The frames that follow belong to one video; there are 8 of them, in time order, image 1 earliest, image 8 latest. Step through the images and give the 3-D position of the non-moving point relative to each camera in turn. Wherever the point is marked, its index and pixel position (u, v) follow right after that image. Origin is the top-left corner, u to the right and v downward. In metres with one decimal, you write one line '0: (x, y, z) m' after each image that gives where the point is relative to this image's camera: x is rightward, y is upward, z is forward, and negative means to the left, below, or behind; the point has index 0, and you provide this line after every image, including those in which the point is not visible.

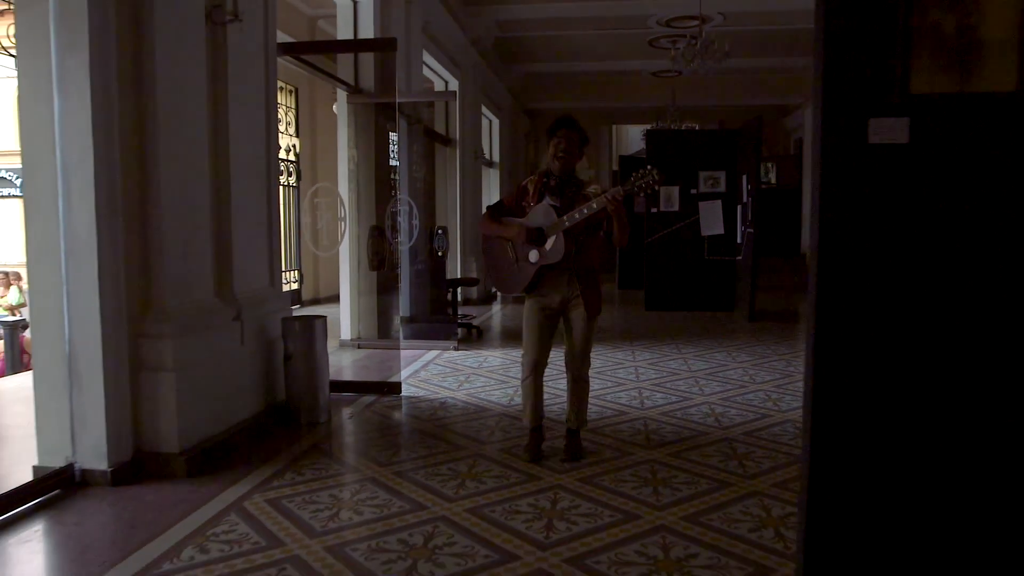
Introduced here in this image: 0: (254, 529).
0: (-0.9, -0.9, +3.1) m
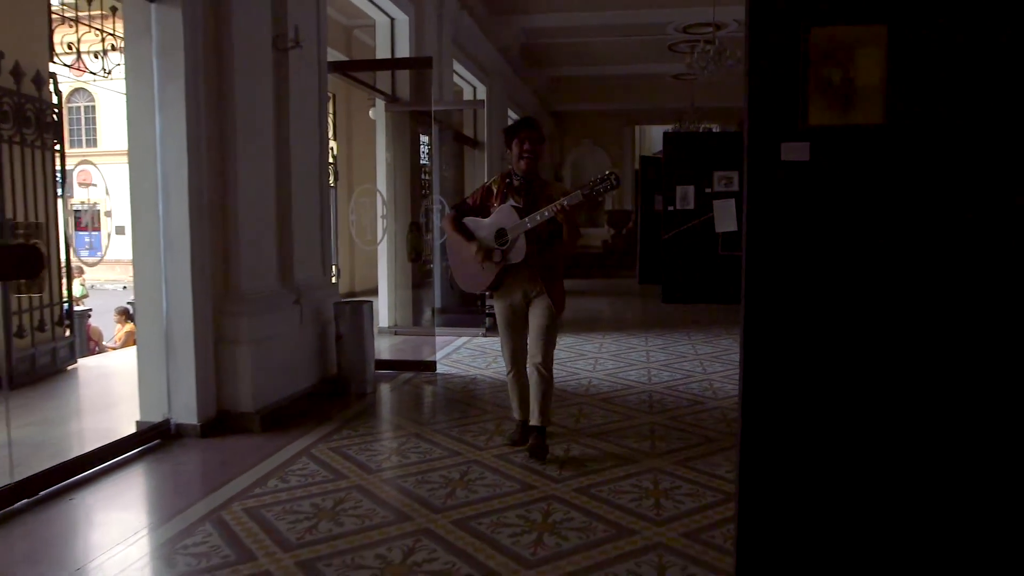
0: (-0.9, -0.8, +3.8) m
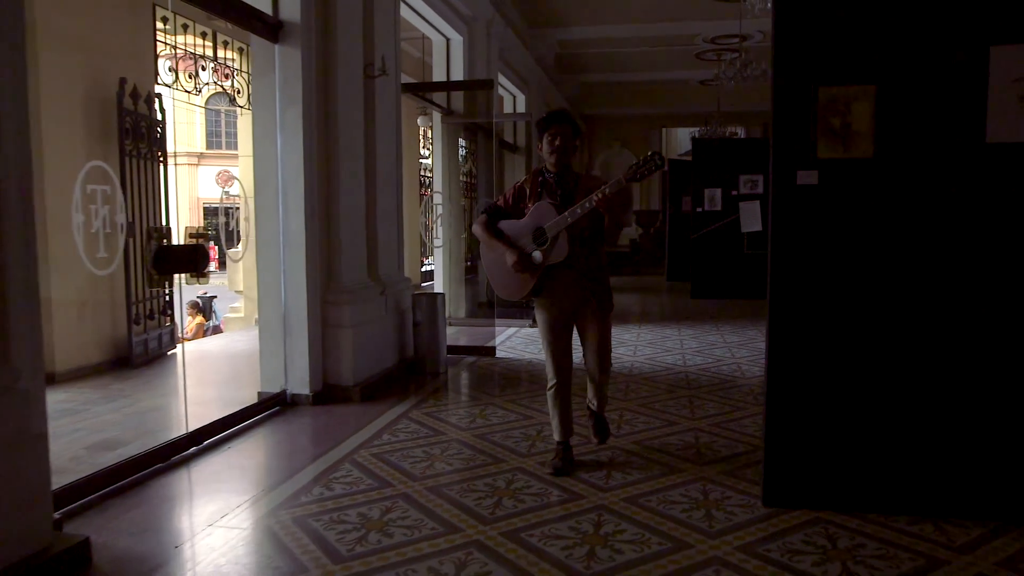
0: (-0.5, -0.8, +4.6) m
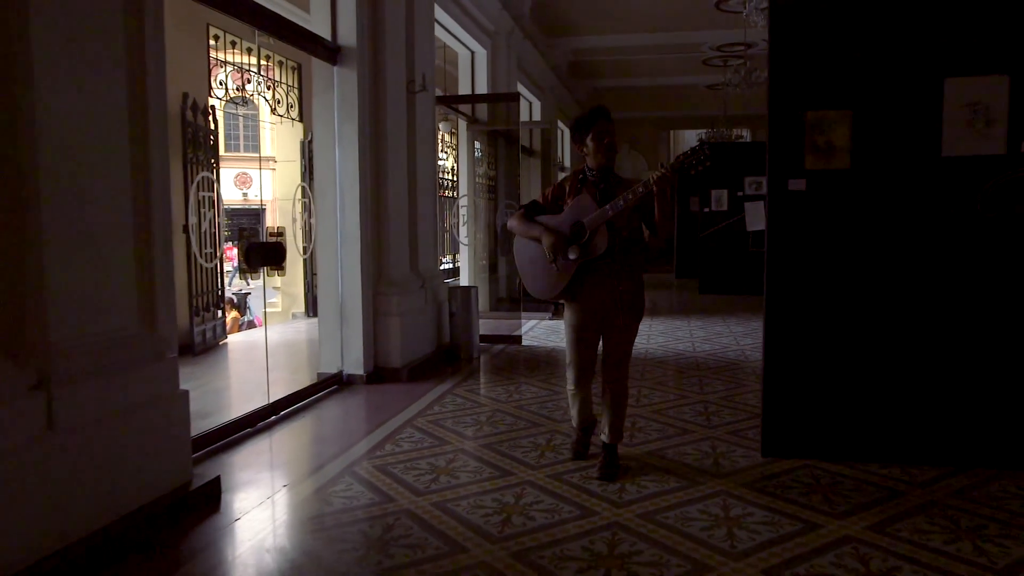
0: (-0.3, -0.7, +5.3) m
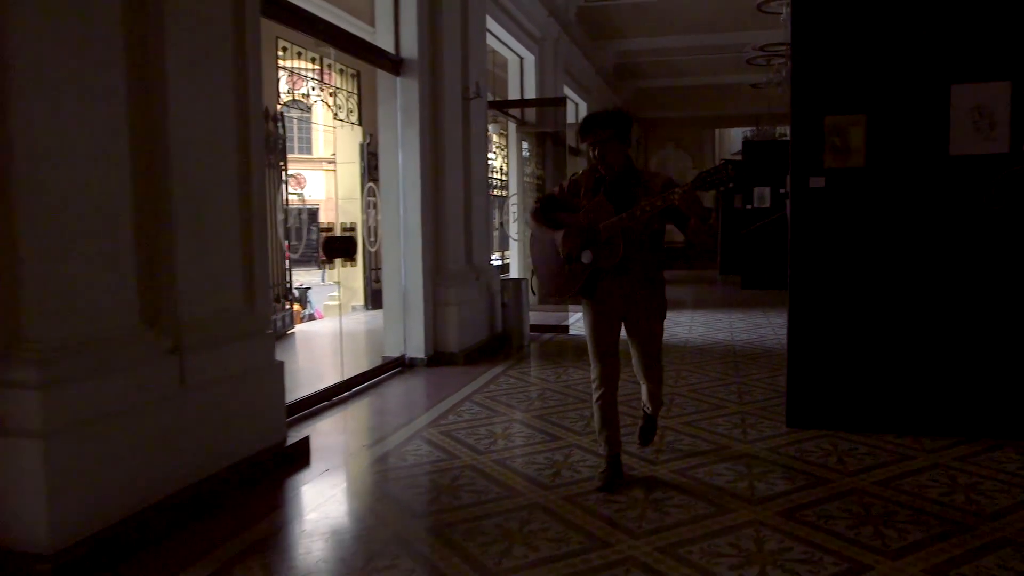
0: (0.0, -0.7, +5.7) m
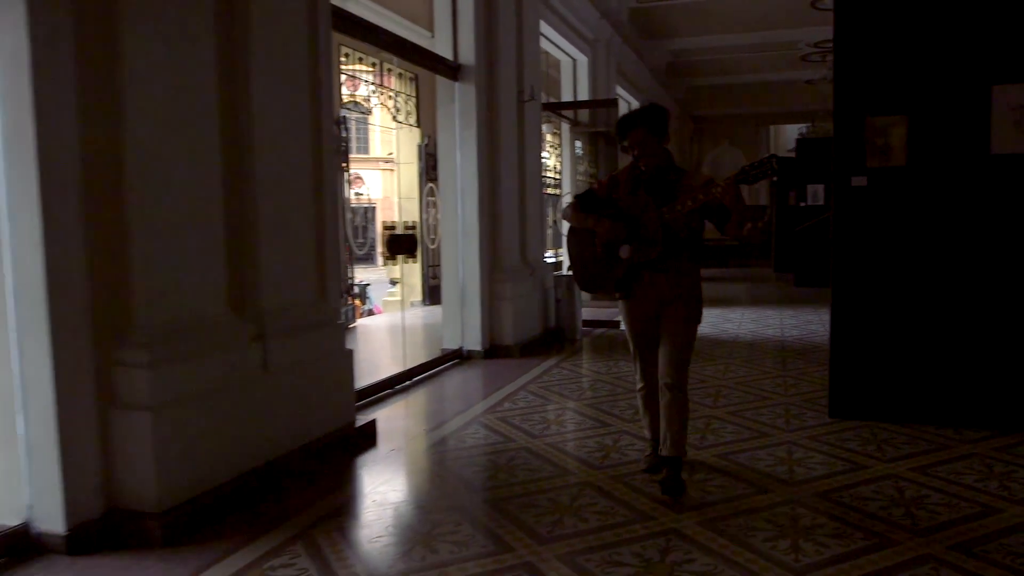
0: (+0.4, -0.6, +6.0) m
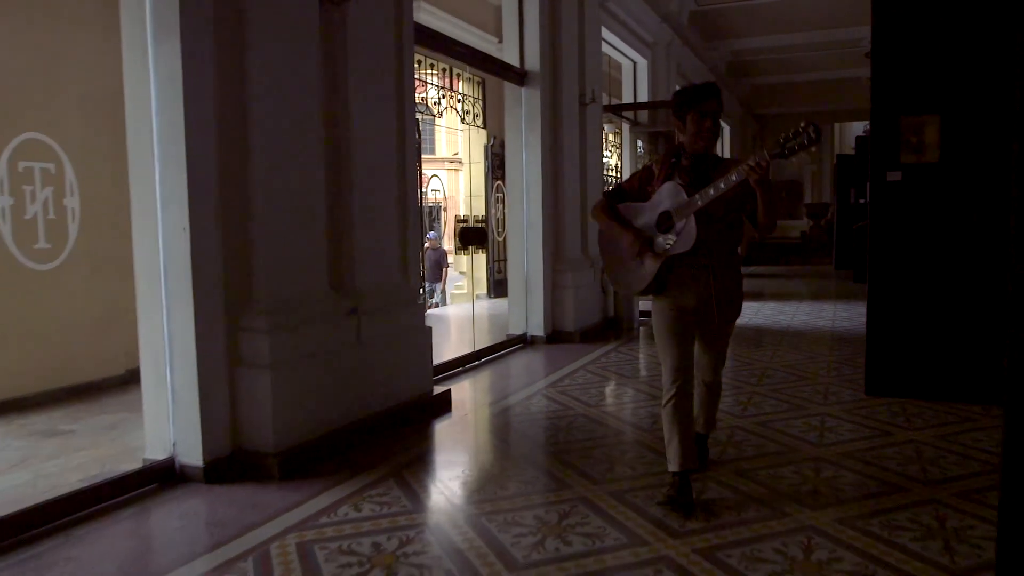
0: (+0.9, -0.5, +6.4) m
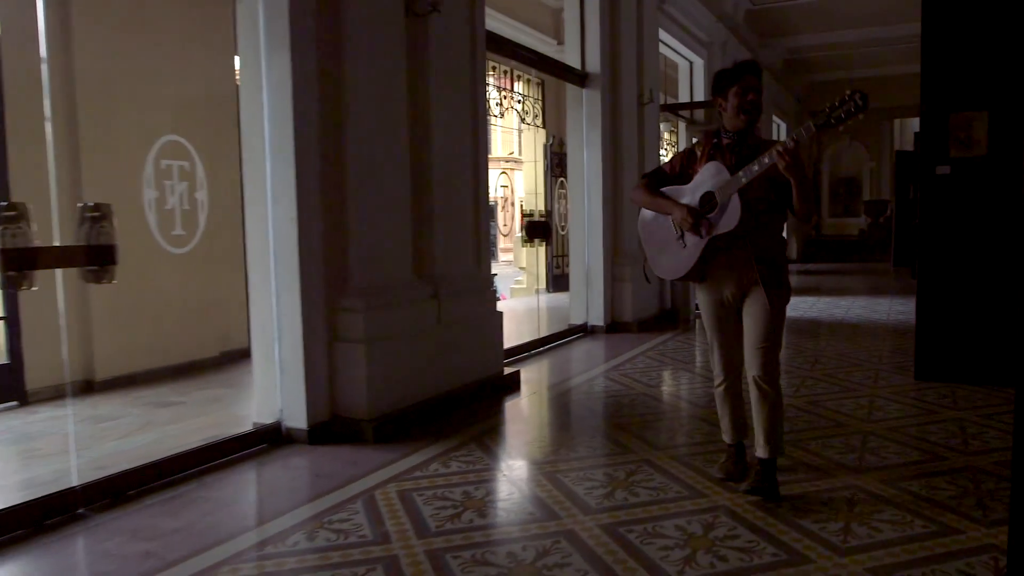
0: (+1.4, -0.5, +6.7) m
